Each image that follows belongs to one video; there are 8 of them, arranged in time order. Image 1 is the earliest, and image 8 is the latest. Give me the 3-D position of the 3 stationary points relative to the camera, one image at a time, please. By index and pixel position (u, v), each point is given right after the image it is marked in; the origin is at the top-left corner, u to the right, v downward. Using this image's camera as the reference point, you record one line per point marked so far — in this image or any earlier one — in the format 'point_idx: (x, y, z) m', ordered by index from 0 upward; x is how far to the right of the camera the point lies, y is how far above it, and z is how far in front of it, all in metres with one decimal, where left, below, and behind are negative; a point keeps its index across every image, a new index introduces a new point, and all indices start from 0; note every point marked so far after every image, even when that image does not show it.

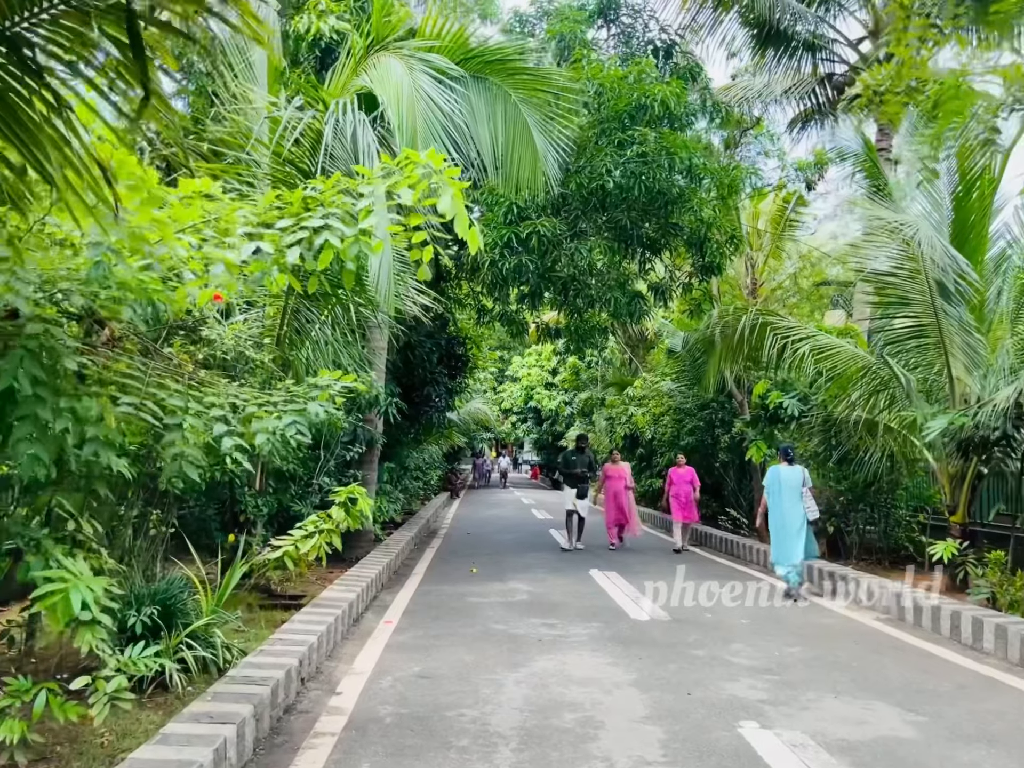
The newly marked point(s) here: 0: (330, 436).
0: (-2.1, -0.5, +9.0) m
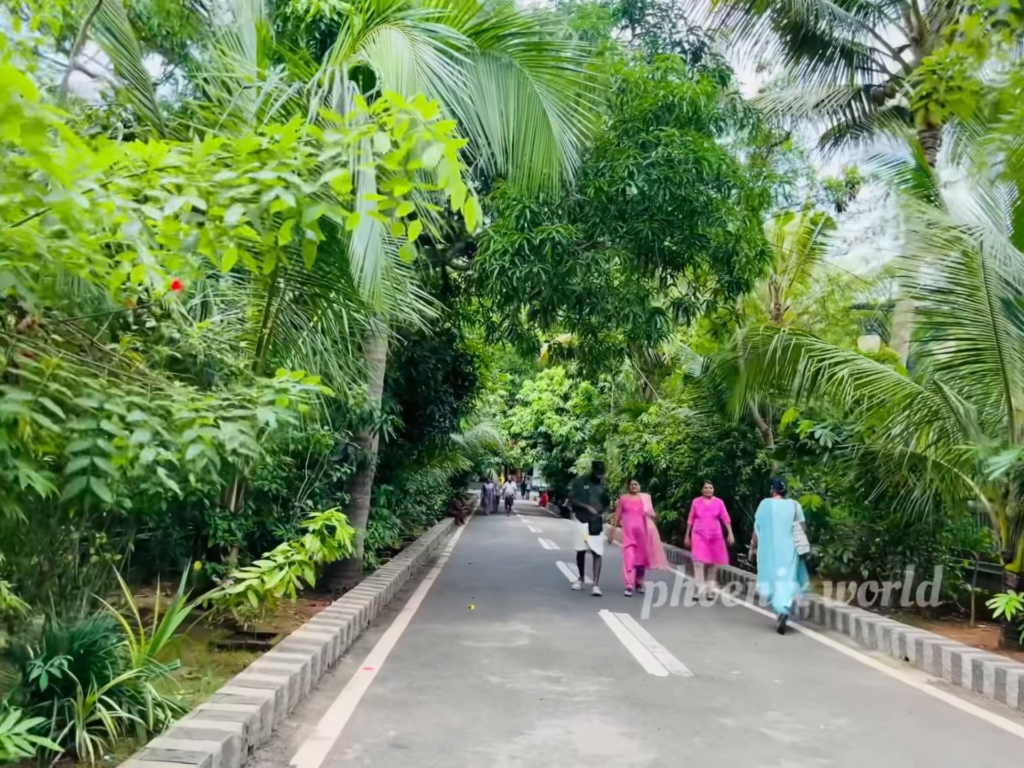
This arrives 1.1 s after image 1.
0: (-2.0, -0.7, +8.2) m
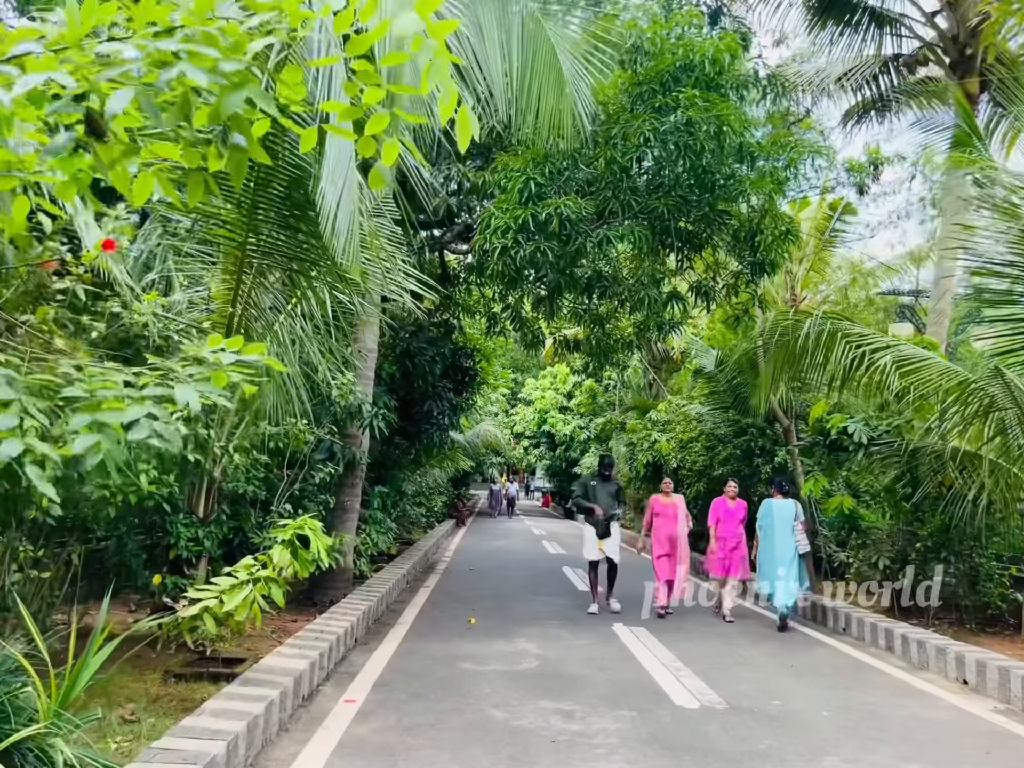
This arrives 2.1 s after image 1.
0: (-2.0, -0.6, +7.4) m
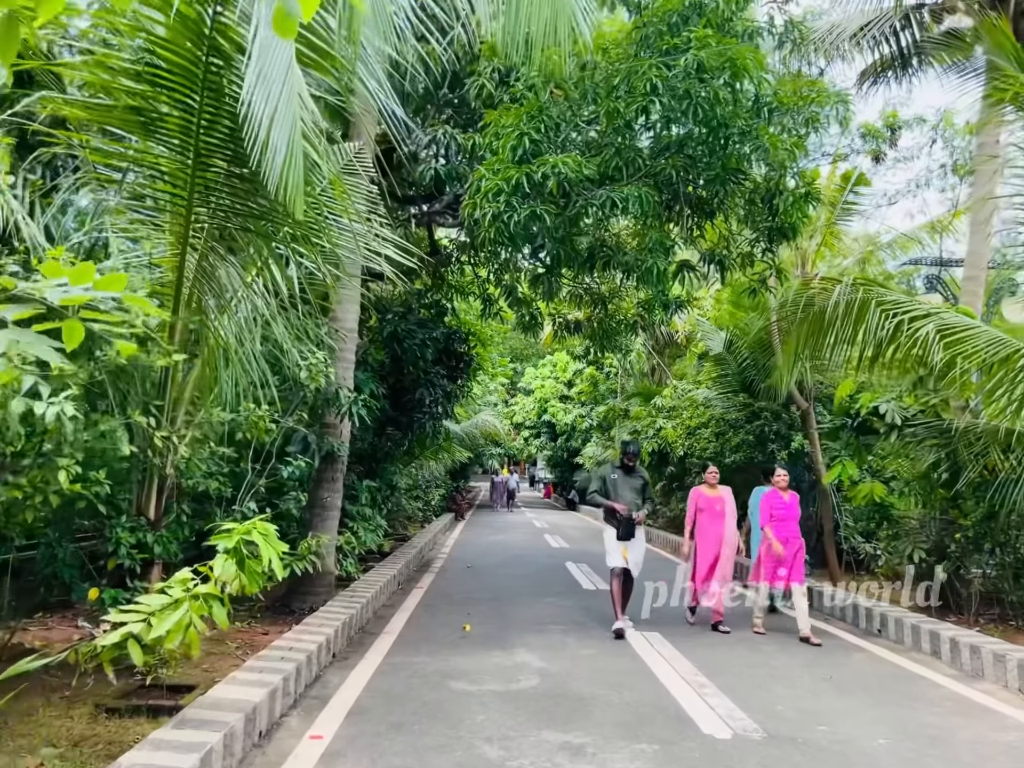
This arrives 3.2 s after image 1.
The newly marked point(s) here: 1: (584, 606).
0: (-2.0, -0.4, +6.5) m
1: (+0.8, -2.3, +8.7) m
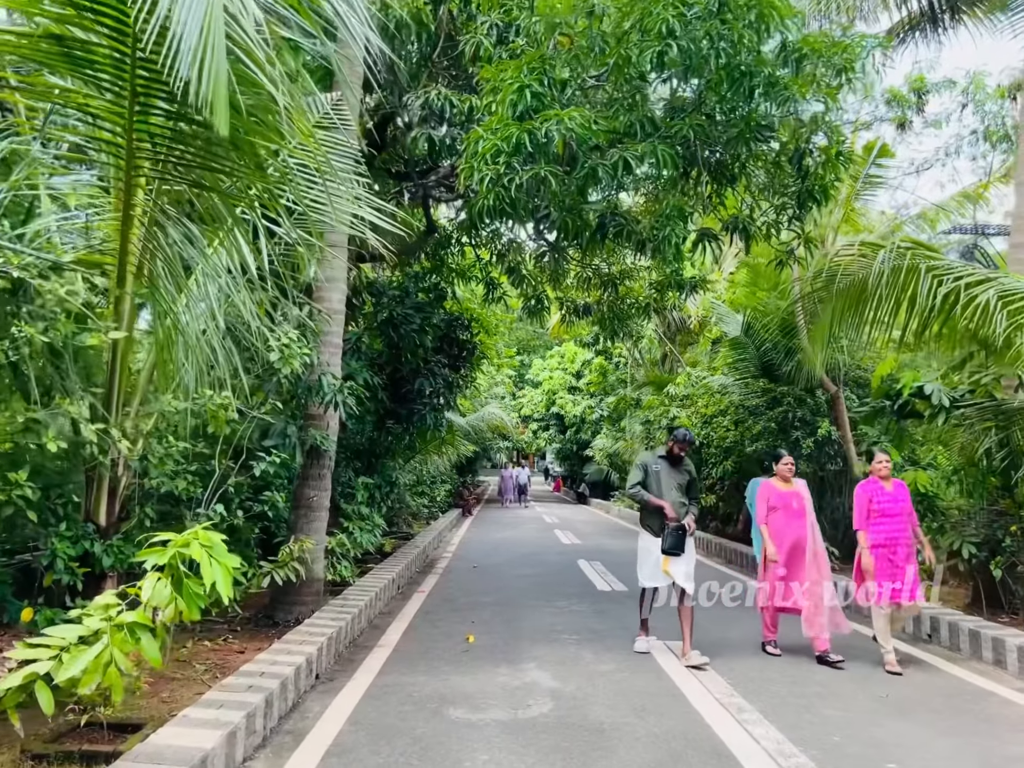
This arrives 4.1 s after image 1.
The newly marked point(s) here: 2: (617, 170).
0: (-2.0, -0.3, +5.8) m
1: (+0.8, -2.2, +8.0) m
2: (+0.9, +1.8, +7.0) m
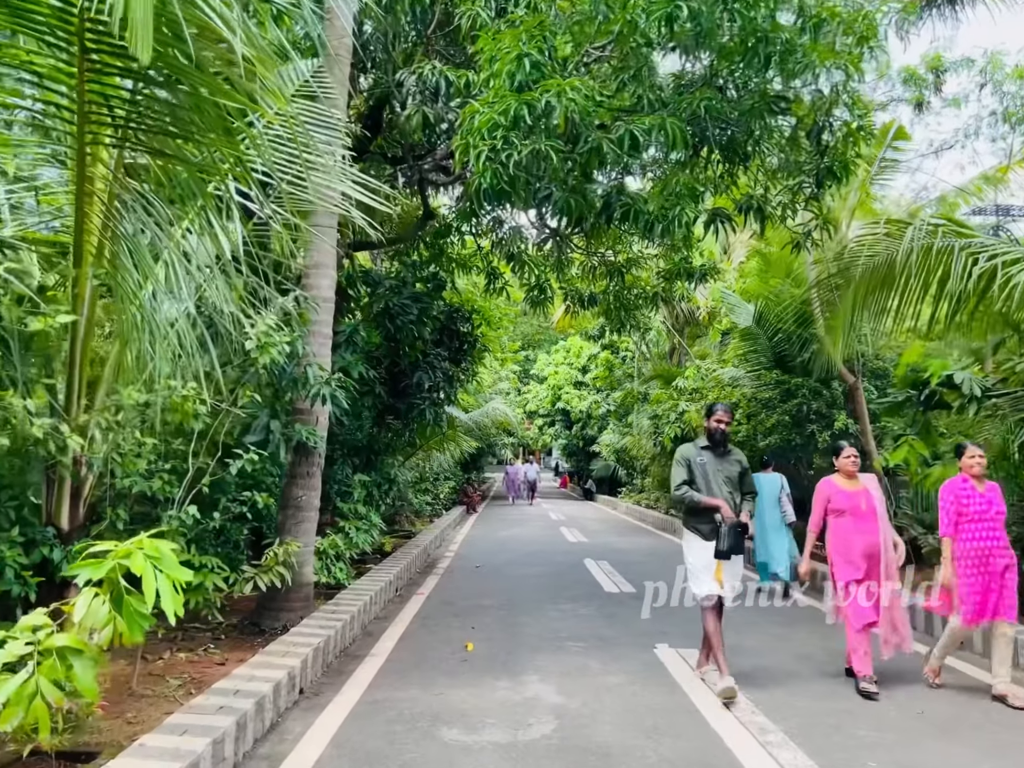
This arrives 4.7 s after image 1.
0: (-2.0, -0.3, +5.3) m
1: (+0.9, -2.1, +7.5) m
2: (+0.9, +1.9, +6.5) m
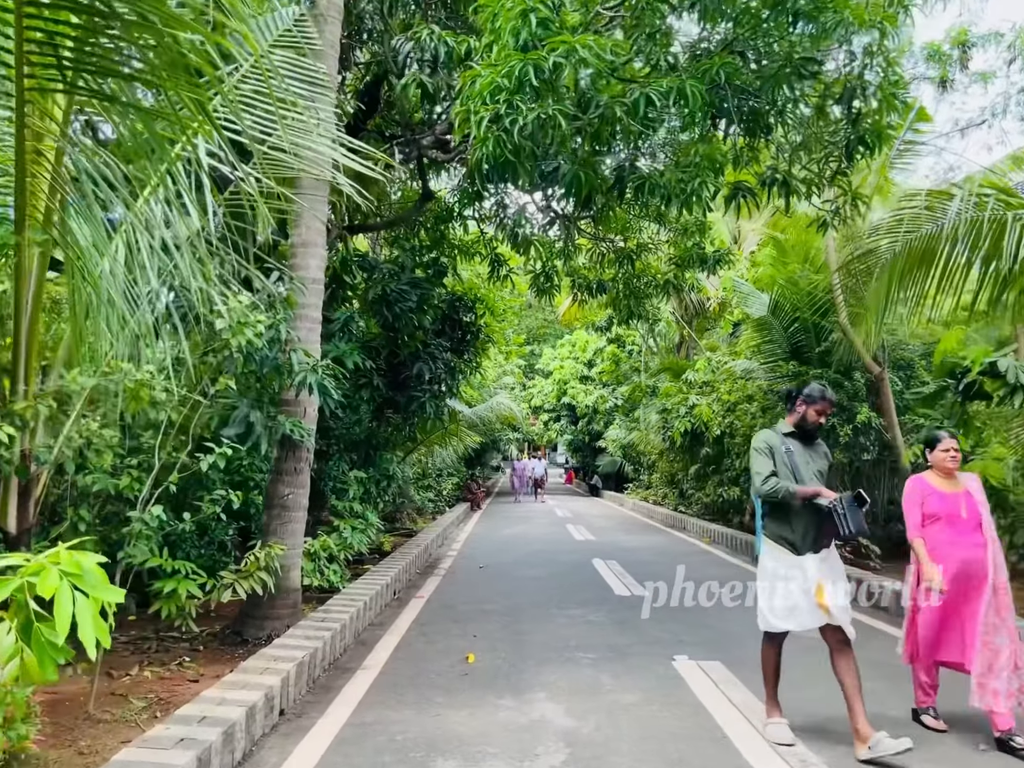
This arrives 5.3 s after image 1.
0: (-2.0, -0.2, +4.8) m
1: (+0.9, -2.0, +7.0) m
2: (+0.9, +2.0, +6.0) m
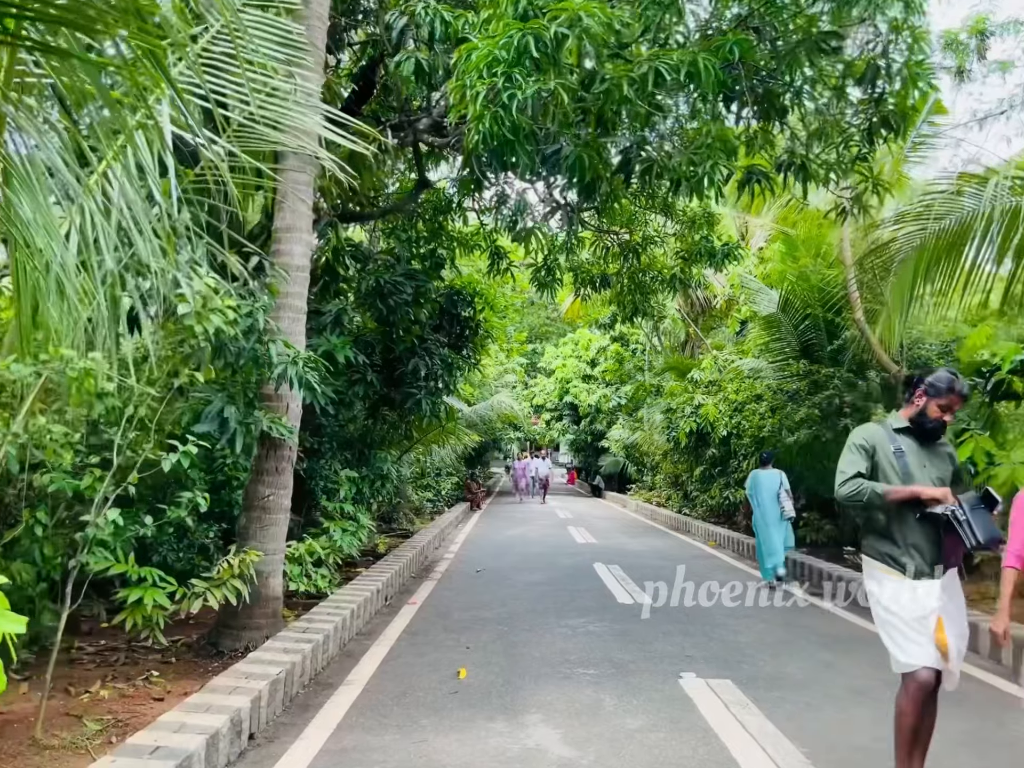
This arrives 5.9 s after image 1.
0: (-2.0, -0.2, +4.4) m
1: (+0.9, -2.0, +6.6) m
2: (+0.9, +2.0, +5.6) m
